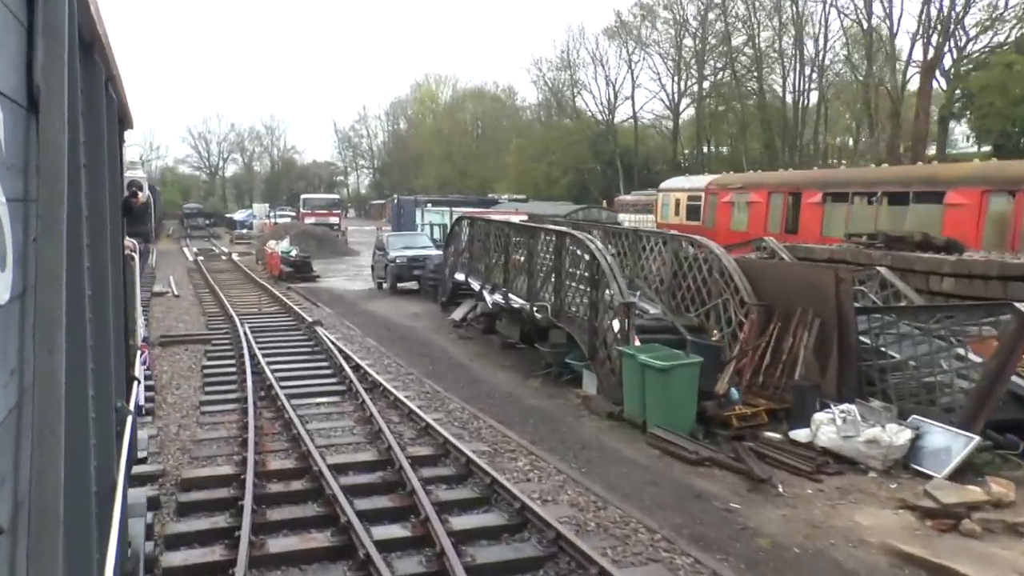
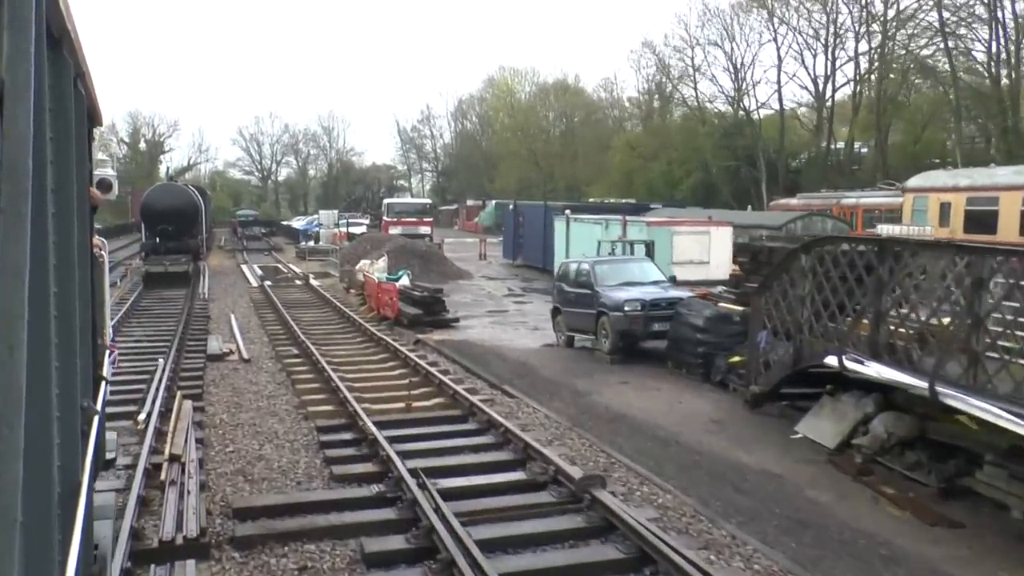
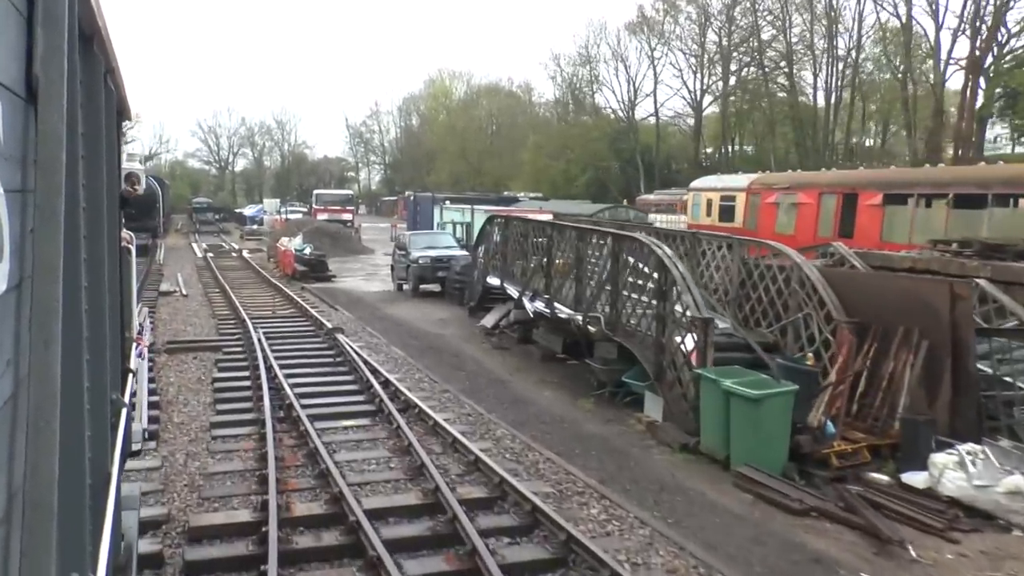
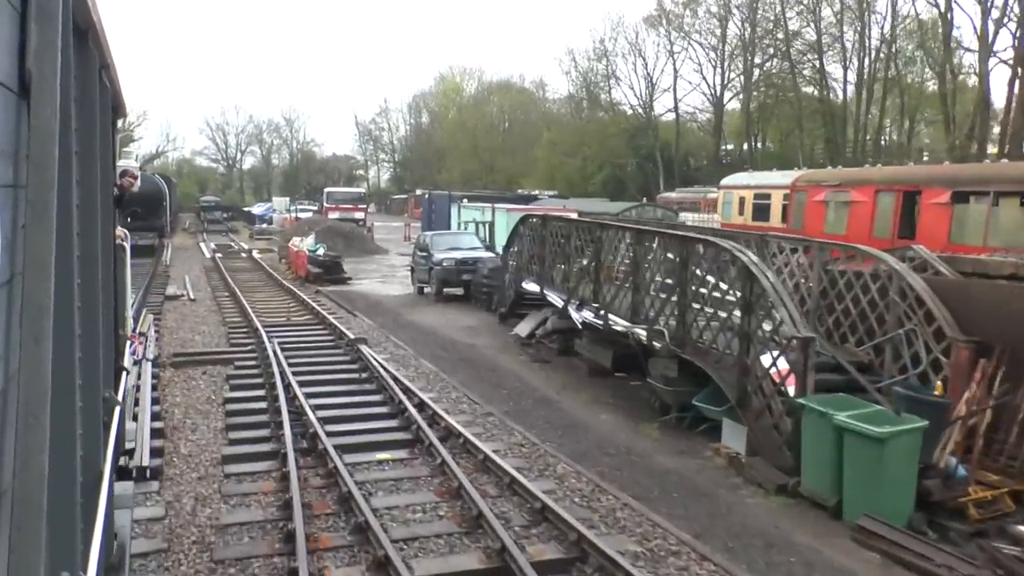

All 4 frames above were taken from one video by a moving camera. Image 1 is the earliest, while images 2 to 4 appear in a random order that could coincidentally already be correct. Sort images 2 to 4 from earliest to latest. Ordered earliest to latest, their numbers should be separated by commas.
3, 4, 2
